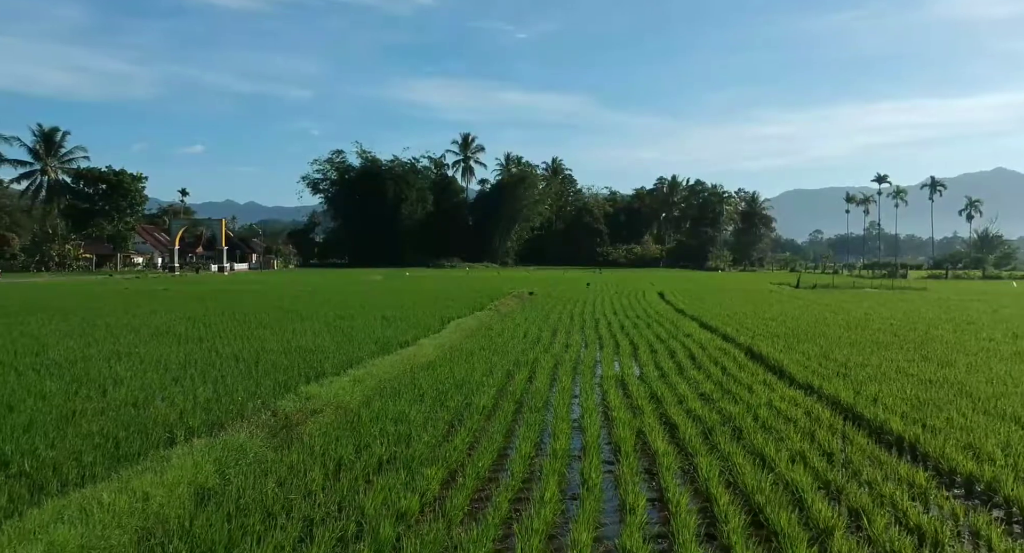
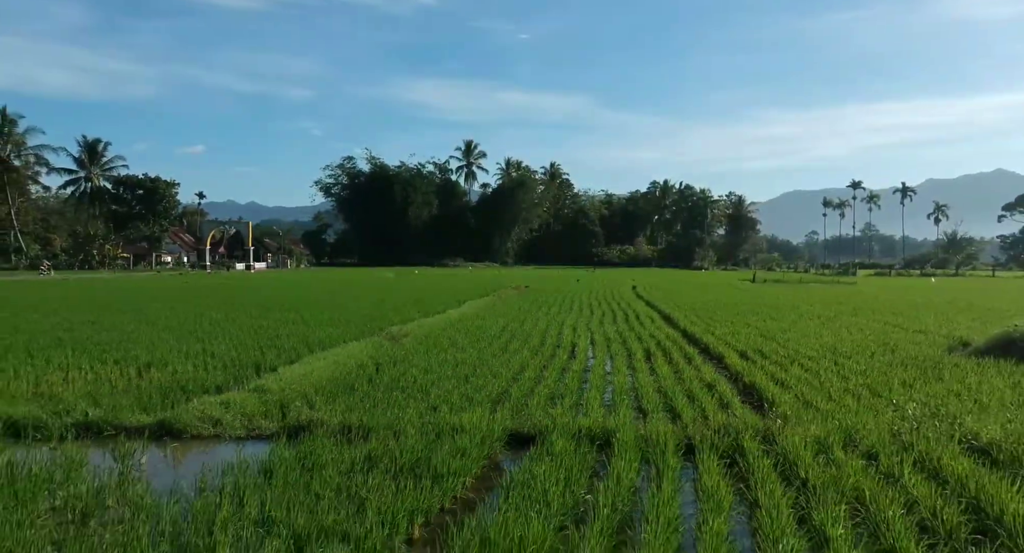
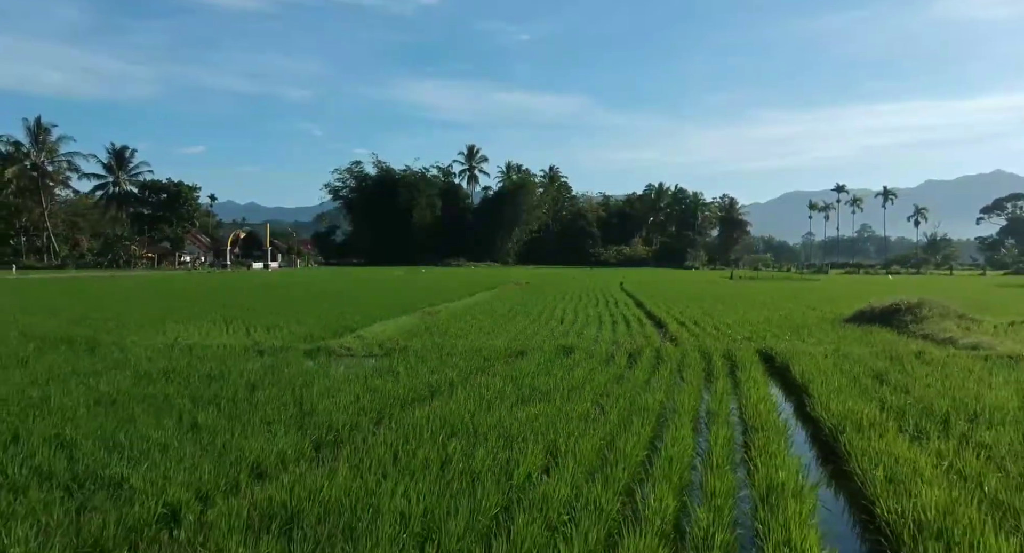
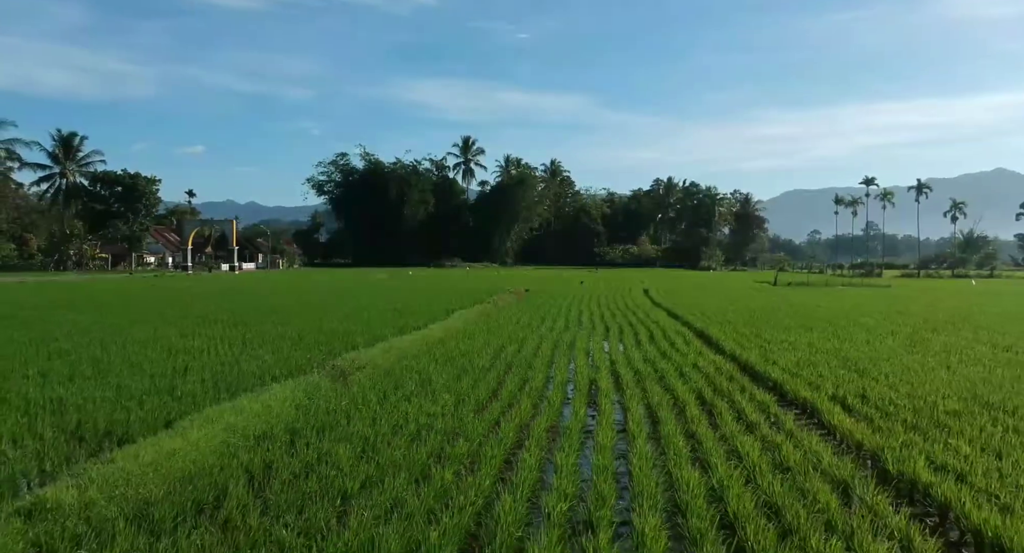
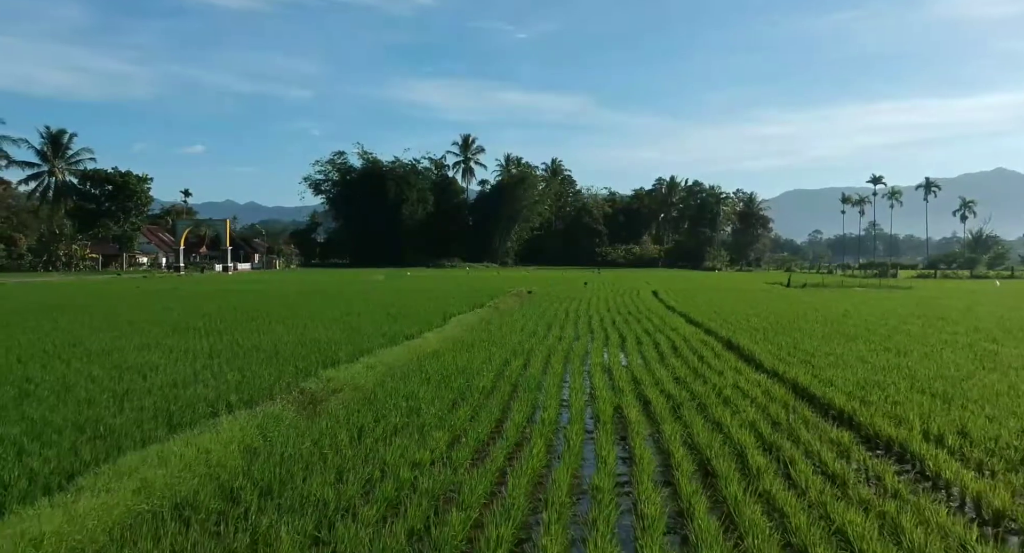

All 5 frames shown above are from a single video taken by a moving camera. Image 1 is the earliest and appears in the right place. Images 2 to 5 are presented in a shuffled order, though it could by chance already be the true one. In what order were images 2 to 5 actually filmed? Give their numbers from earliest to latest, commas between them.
5, 4, 2, 3
